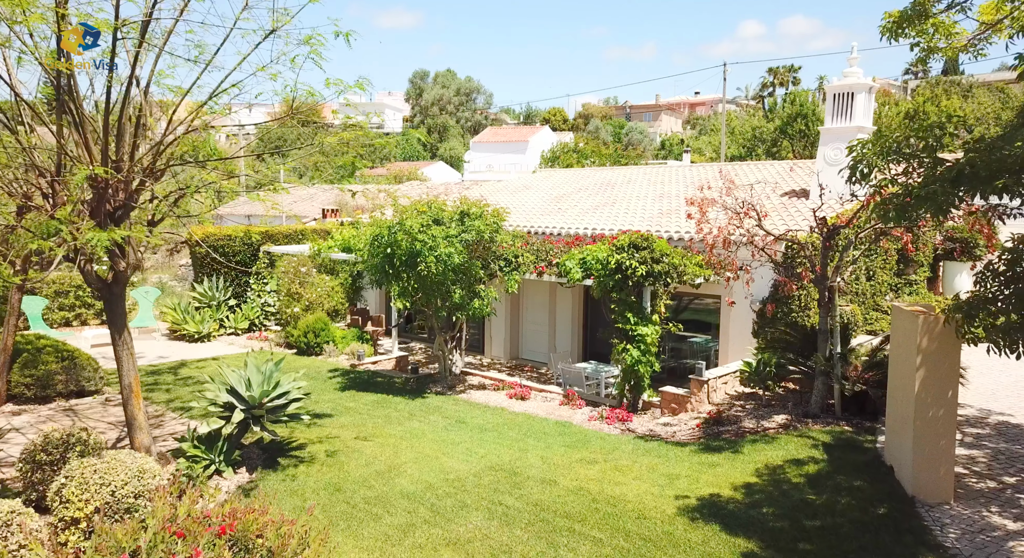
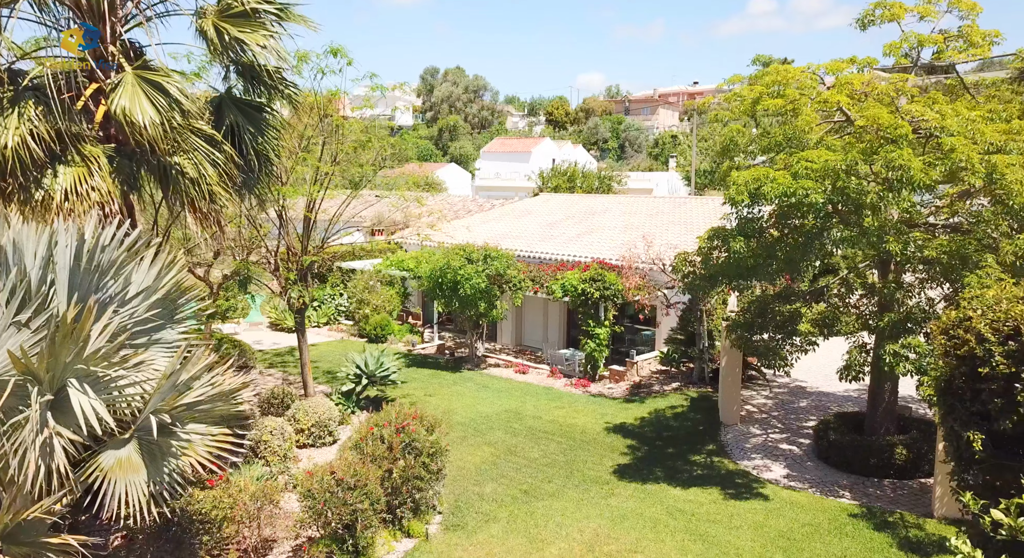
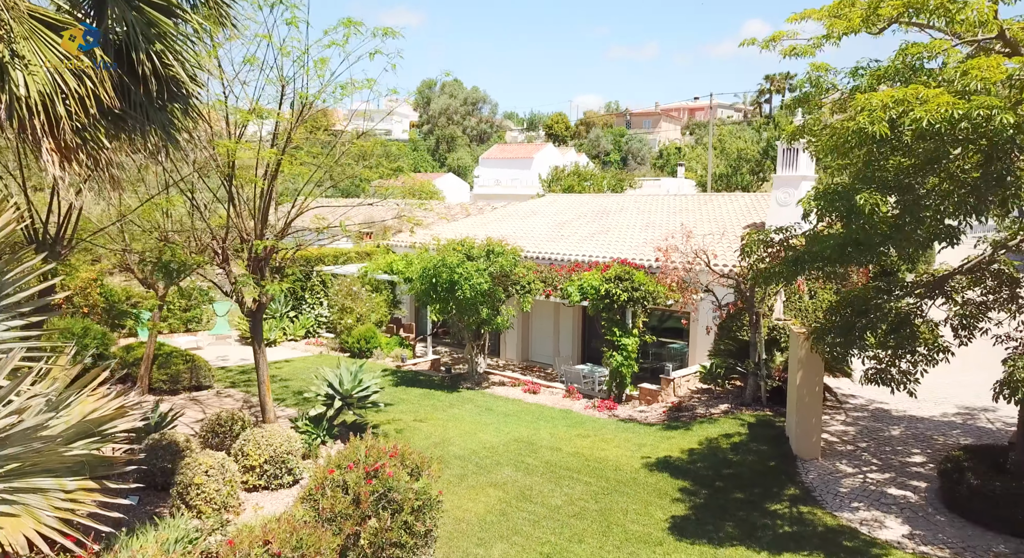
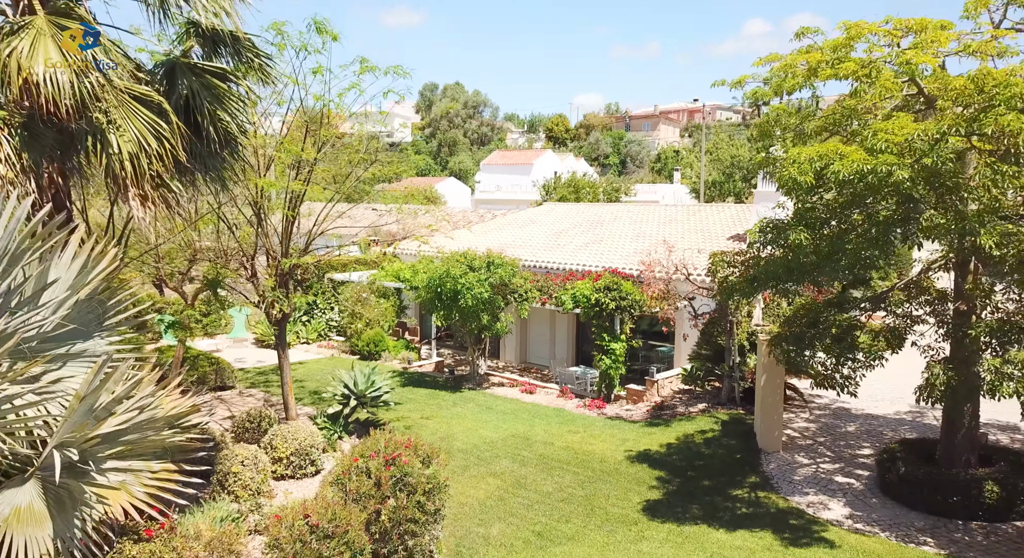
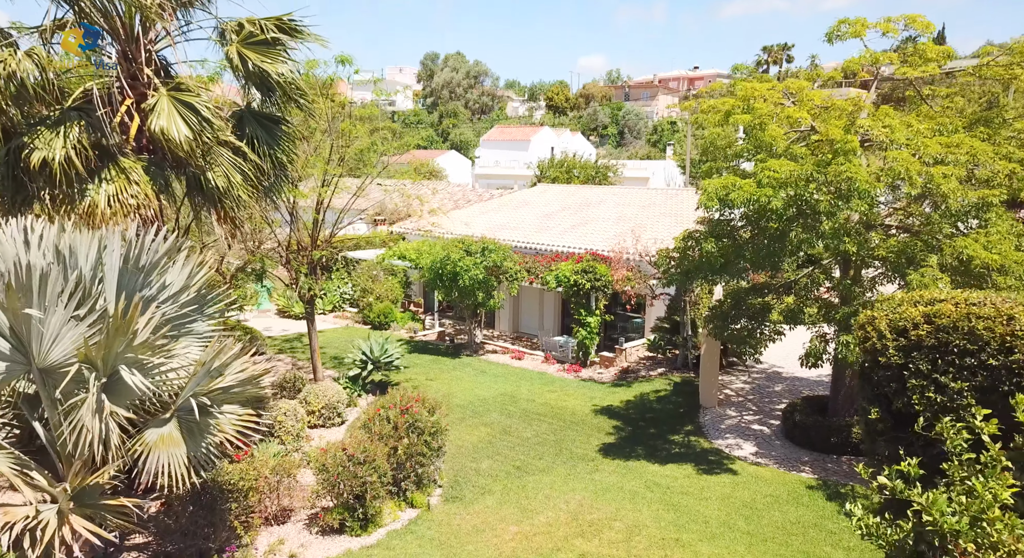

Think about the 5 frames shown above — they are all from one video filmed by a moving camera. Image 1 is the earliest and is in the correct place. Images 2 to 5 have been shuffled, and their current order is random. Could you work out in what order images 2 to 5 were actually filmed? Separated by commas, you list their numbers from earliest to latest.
3, 4, 2, 5
